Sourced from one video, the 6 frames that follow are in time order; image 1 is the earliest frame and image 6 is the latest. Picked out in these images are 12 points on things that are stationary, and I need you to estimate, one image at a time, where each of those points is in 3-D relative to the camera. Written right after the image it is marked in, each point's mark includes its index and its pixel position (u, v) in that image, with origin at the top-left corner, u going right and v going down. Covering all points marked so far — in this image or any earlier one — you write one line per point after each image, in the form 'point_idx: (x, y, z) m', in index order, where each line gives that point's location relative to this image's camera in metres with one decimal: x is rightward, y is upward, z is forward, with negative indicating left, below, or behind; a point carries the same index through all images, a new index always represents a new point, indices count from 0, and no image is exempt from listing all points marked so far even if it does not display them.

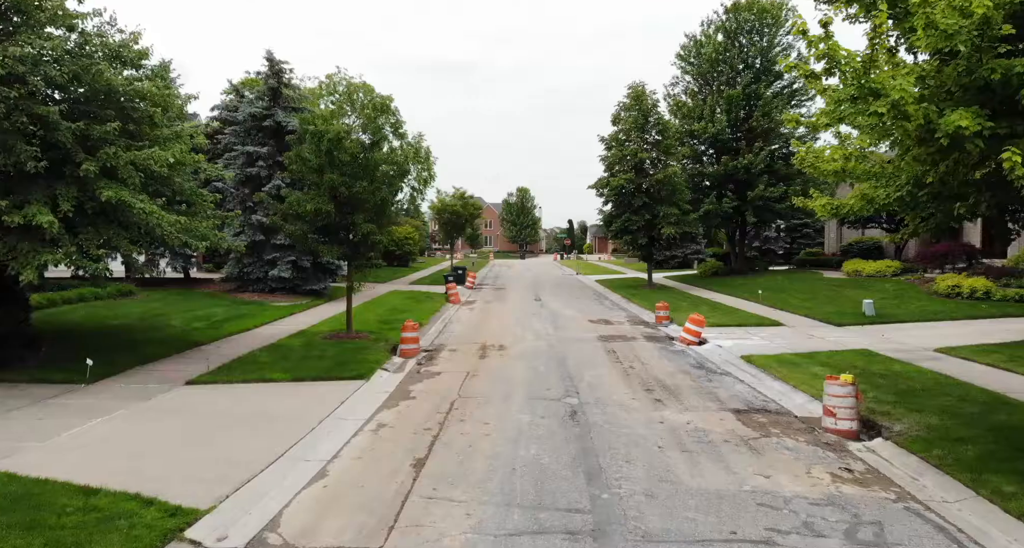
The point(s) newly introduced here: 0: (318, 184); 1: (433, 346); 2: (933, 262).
0: (-4.3, +2.0, +12.7) m
1: (-1.8, -1.7, +13.2) m
2: (+14.7, +0.4, +19.7) m
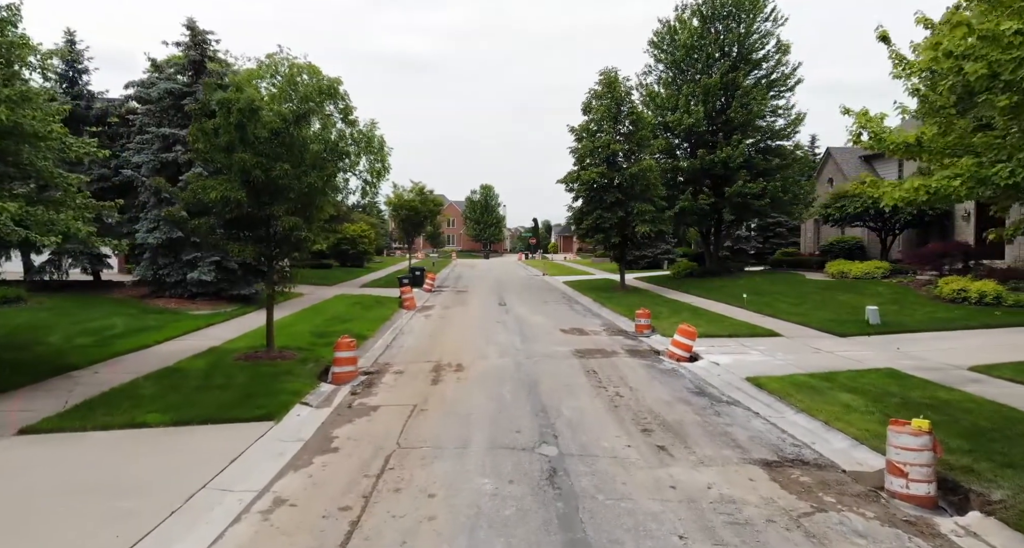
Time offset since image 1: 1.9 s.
0: (-5.0, +1.9, +10.2) m
1: (-2.6, -1.7, +10.8) m
2: (+13.5, +0.3, +18.4) m
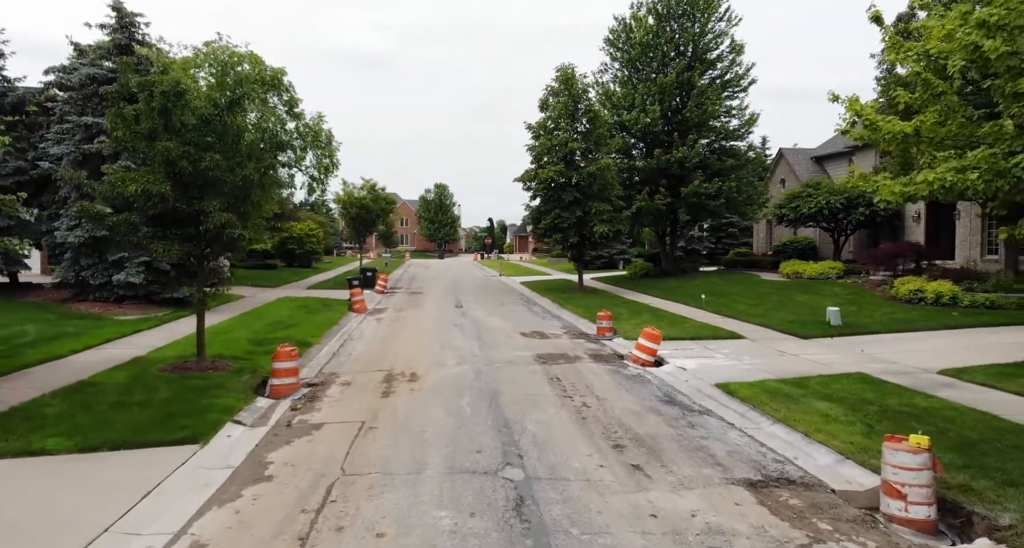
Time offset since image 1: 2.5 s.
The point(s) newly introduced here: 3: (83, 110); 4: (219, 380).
0: (-5.7, +1.9, +9.0) m
1: (-3.3, -1.8, +9.9) m
2: (+12.1, +0.3, +18.7) m
3: (-12.6, +4.8, +16.9) m
4: (-4.6, -1.7, +9.2) m
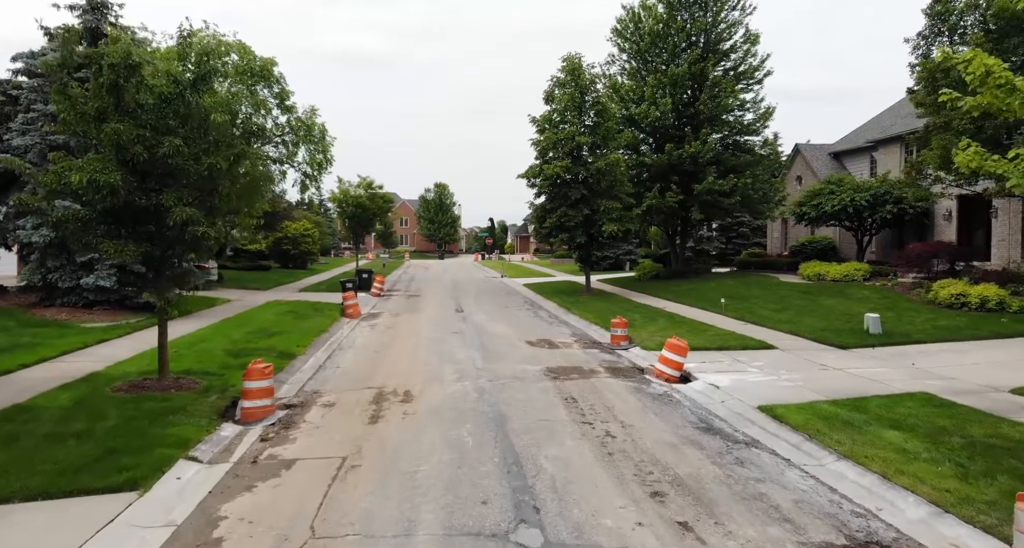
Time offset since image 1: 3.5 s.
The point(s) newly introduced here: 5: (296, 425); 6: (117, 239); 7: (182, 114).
0: (-5.5, +1.8, +7.8) m
1: (-3.2, -1.8, +8.6) m
2: (+12.2, +0.2, +17.4) m
3: (-12.5, +4.8, +15.7) m
4: (-4.5, -1.7, +7.9) m
5: (-2.8, -1.9, +7.5) m
6: (-5.6, +0.5, +8.2) m
7: (-4.6, +2.2, +8.1) m
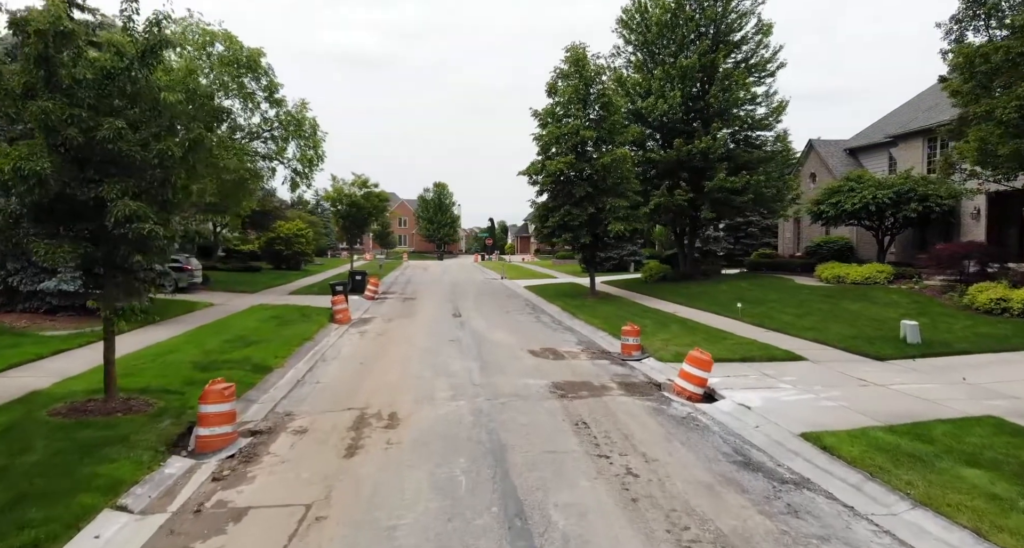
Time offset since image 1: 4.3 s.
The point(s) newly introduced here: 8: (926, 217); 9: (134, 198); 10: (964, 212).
0: (-5.5, +1.7, +6.6) m
1: (-3.1, -1.9, +7.5) m
2: (+12.2, +0.1, +16.2) m
3: (-12.4, +4.7, +14.5) m
4: (-4.5, -1.8, +6.7) m
5: (-2.8, -2.0, +6.4) m
6: (-5.6, +0.5, +7.1) m
7: (-4.6, +2.2, +6.9) m
8: (+13.9, +1.9, +19.5) m
9: (-4.5, +0.9, +6.9) m
10: (+15.0, +2.1, +19.2) m
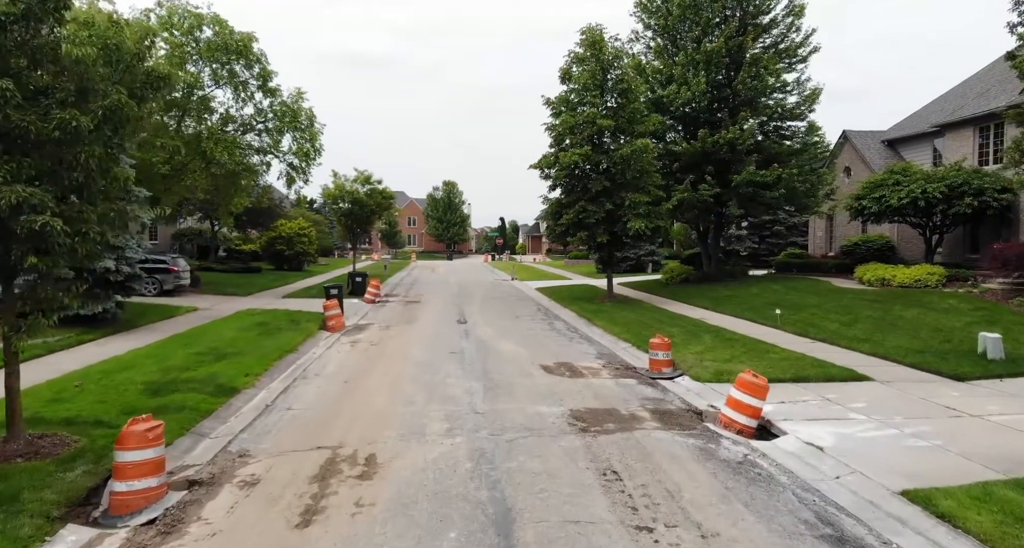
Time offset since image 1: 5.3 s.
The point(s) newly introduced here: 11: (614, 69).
0: (-5.4, +1.7, +5.1) m
1: (-3.0, -2.0, +5.9) m
2: (+12.5, +0.1, +14.4) m
3: (-12.2, +4.6, +13.2) m
4: (-4.4, -1.9, +5.2) m
5: (-2.7, -2.1, +4.8) m
6: (-5.5, +0.4, +5.6) m
7: (-4.5, +2.1, +5.4) m
8: (+14.3, +1.9, +17.6) m
9: (-4.4, +0.8, +5.4) m
10: (+15.3, +2.0, +17.3) m
11: (+3.4, +6.9, +19.4) m
